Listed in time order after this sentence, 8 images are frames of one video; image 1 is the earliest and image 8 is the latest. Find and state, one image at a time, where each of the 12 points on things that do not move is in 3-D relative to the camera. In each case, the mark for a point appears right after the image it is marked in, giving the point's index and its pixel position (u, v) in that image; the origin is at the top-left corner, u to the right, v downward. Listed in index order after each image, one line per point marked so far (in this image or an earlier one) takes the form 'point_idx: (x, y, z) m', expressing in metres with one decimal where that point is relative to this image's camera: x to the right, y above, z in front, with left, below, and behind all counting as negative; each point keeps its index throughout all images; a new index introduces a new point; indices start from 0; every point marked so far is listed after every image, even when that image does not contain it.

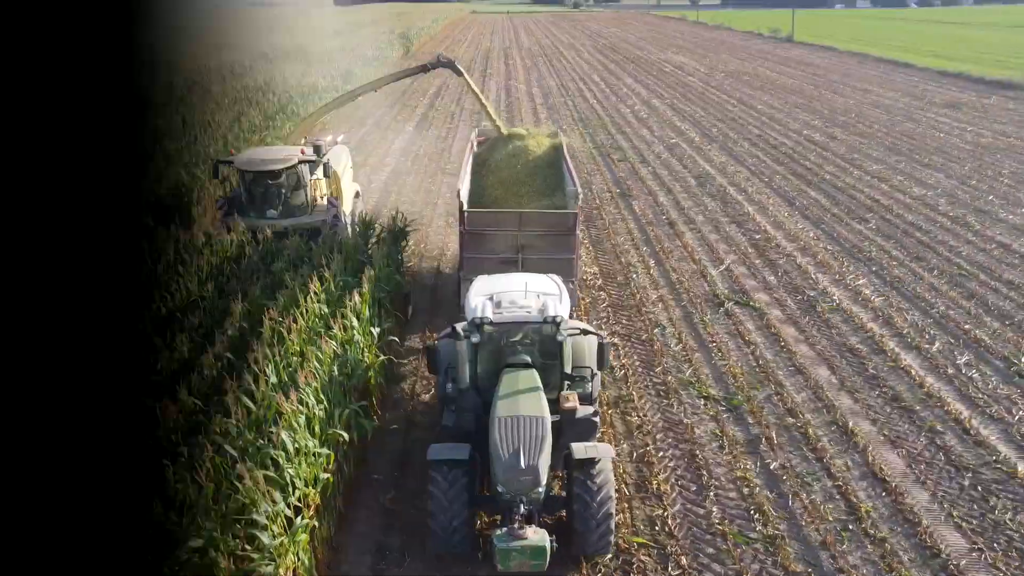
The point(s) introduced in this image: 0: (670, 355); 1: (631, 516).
0: (+1.8, -0.7, +8.5) m
1: (+0.9, -1.8, +6.1) m
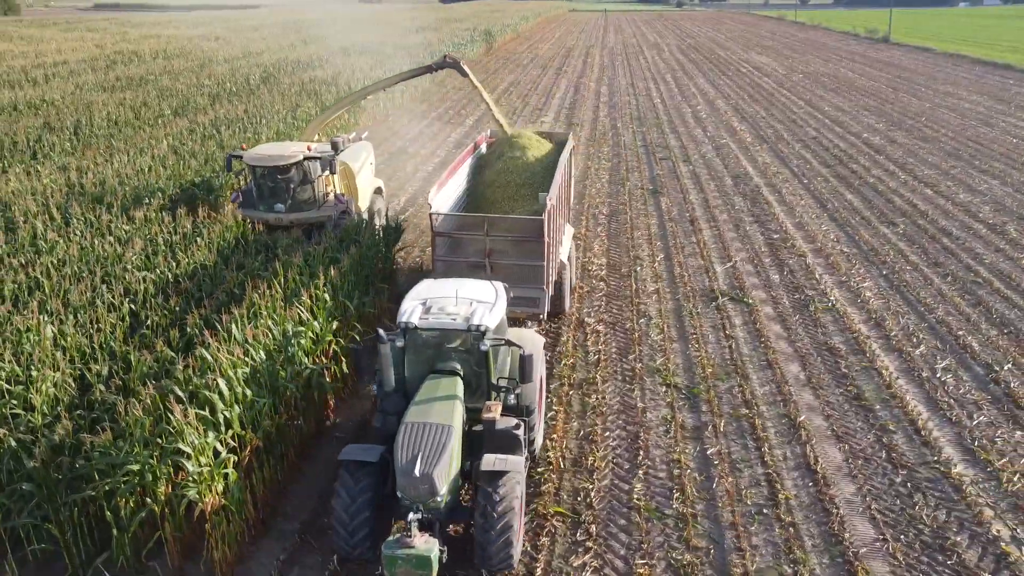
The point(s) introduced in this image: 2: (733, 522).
0: (+1.6, -0.6, +8.8) m
1: (+0.4, -1.6, +6.4) m
2: (+1.7, -1.8, +5.9) m
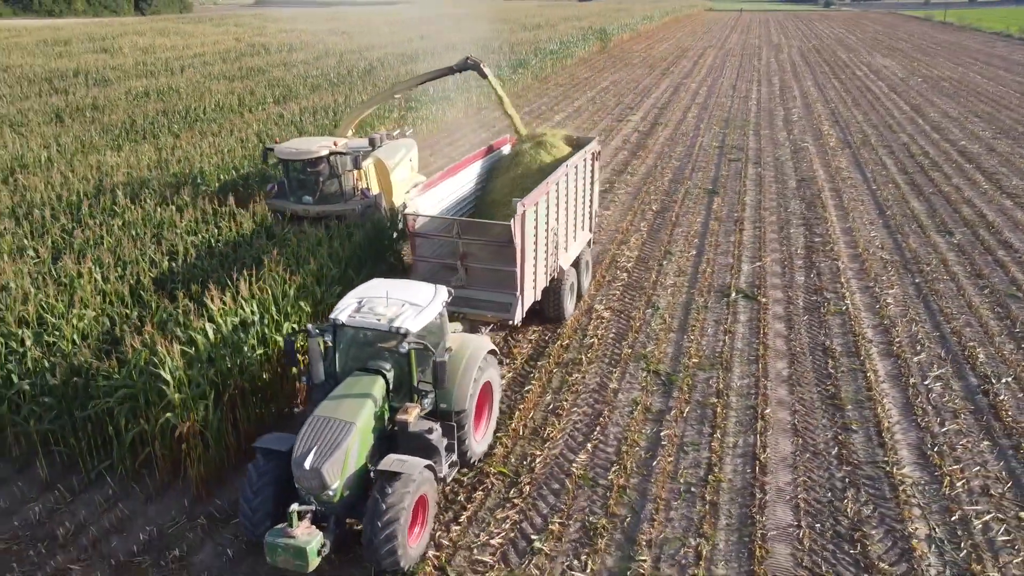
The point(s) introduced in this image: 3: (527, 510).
0: (+1.6, -0.5, +9.1) m
1: (0.0, -1.4, +6.9) m
2: (+1.2, -1.7, +6.2) m
3: (+0.1, -1.8, +6.1) m
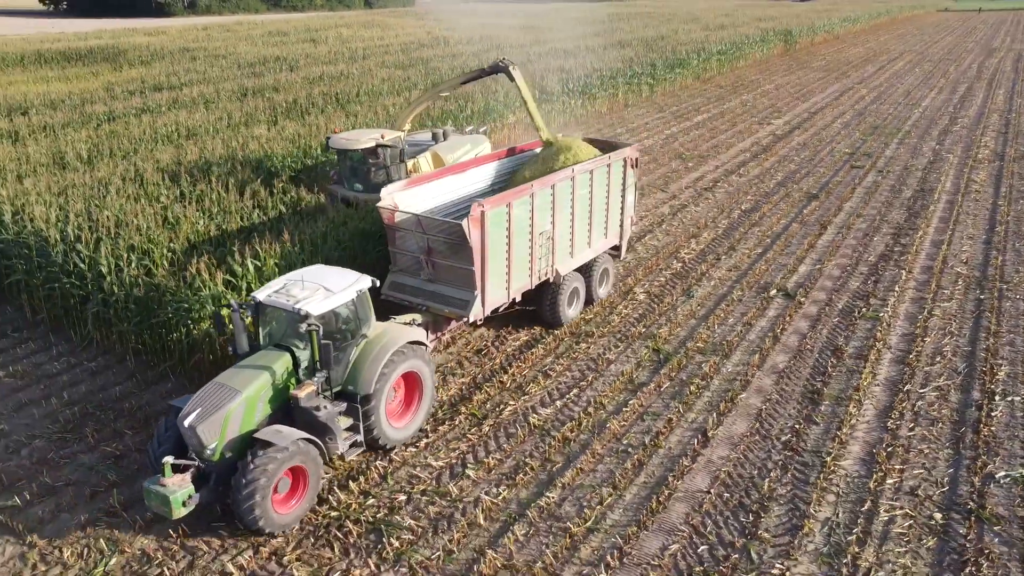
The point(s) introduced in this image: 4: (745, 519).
0: (+1.9, -0.3, +9.5) m
1: (-0.2, -1.1, +7.8) m
2: (+0.7, -1.4, +6.8) m
3: (-0.3, -1.4, +7.0) m
4: (+1.8, -1.7, +5.8) m
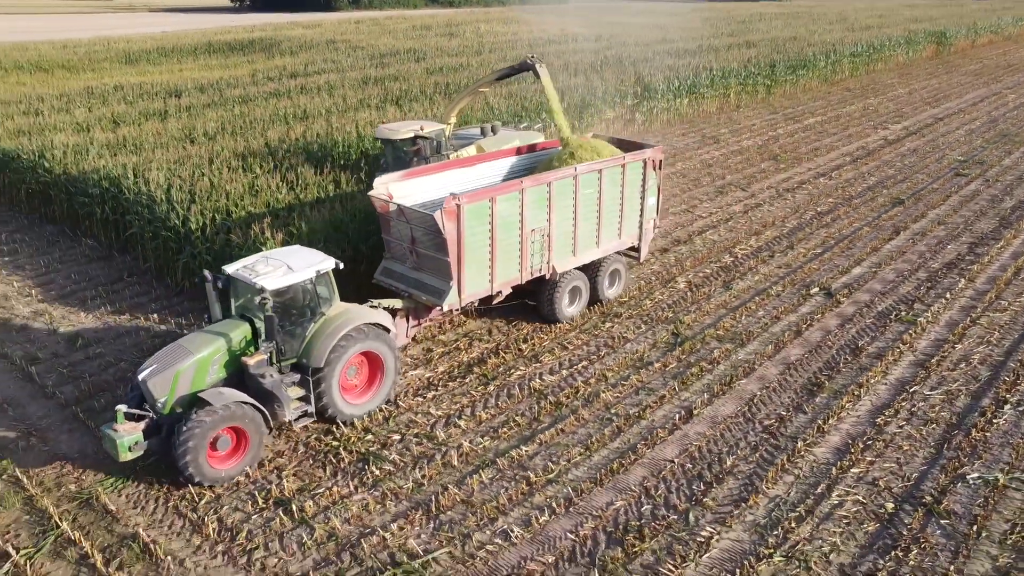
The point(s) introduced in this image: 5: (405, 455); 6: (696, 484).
0: (+2.4, -0.2, +9.7) m
1: (-0.1, -0.8, +8.4) m
2: (+0.7, -1.2, +7.2) m
3: (-0.3, -1.1, +7.6) m
4: (+1.5, -1.6, +6.1) m
5: (-0.9, -1.5, +6.7) m
6: (+1.5, -1.6, +6.2) m
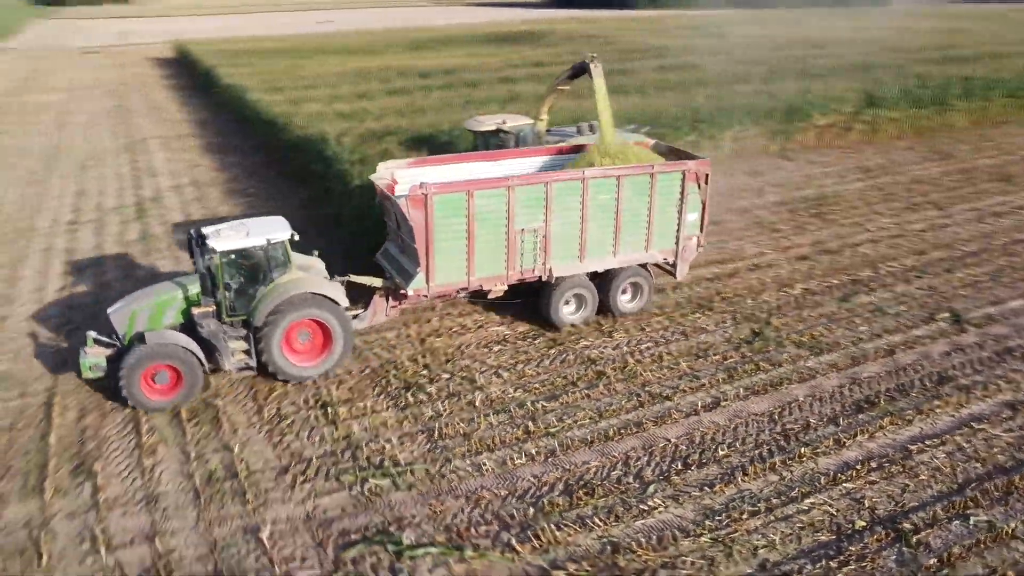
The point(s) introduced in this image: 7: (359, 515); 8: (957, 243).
0: (+3.5, -0.3, +9.3) m
1: (+0.8, -0.5, +8.9) m
2: (+1.0, -1.0, +7.6) m
3: (+0.2, -0.8, +8.3) m
4: (+1.3, -1.5, +6.3) m
5: (-0.7, -1.0, +7.6) m
6: (+1.4, -1.4, +6.3) m
7: (-1.2, -1.7, +5.8) m
8: (+6.6, +0.7, +11.5) m
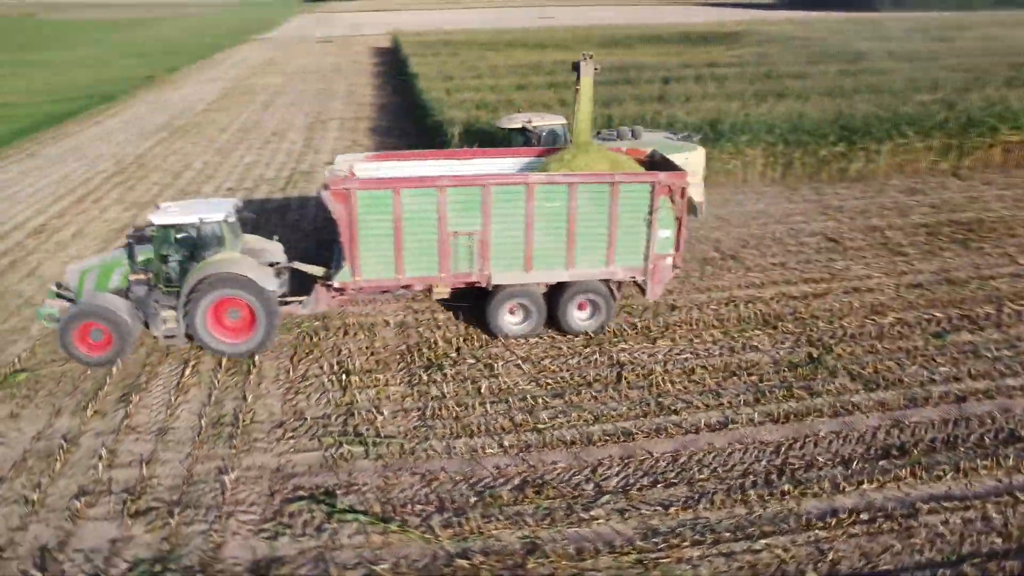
0: (+4.0, -0.6, +8.2) m
1: (+1.2, -0.5, +8.6) m
2: (+1.1, -1.0, +7.3) m
3: (+0.5, -0.7, +8.1) m
4: (+1.0, -1.5, +5.9) m
5: (-0.6, -0.9, +7.7) m
6: (+1.1, -1.5, +6.0) m
7: (-1.5, -1.5, +6.1) m
8: (+7.6, 0.0, +9.6) m
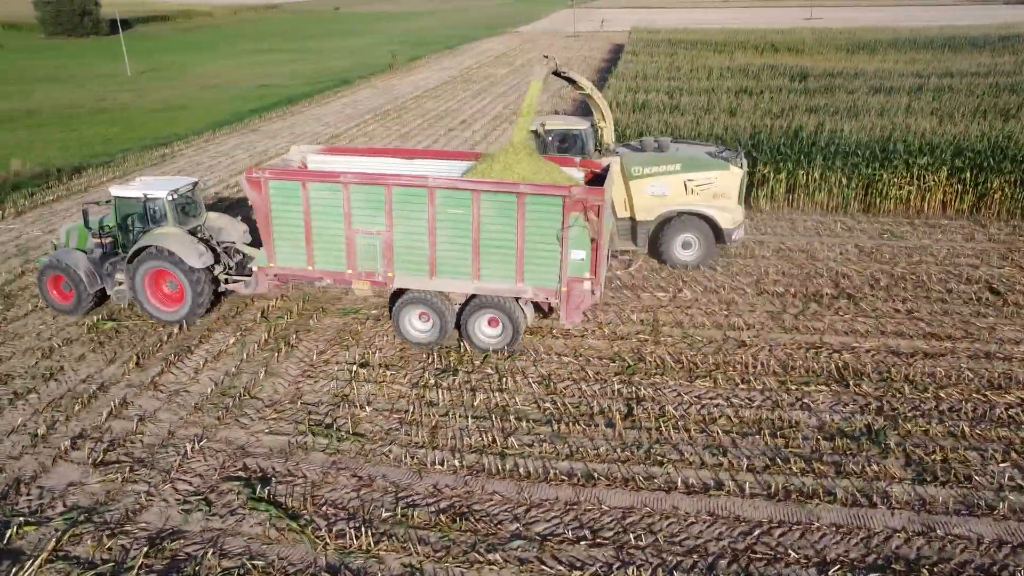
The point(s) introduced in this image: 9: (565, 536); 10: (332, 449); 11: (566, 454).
0: (+4.1, -1.2, +6.6) m
1: (+1.5, -0.8, +7.8) m
2: (+0.9, -1.2, +6.5) m
3: (+0.7, -0.9, +7.5) m
4: (+0.4, -1.7, +5.3) m
5: (-0.5, -0.9, +7.5) m
6: (+0.5, -1.7, +5.3) m
7: (-1.9, -1.4, +6.2) m
8: (+8.0, -1.0, +6.8) m
9: (+0.4, -1.7, +5.2) m
10: (-1.5, -1.3, +6.4) m
11: (+0.4, -1.4, +6.2) m
